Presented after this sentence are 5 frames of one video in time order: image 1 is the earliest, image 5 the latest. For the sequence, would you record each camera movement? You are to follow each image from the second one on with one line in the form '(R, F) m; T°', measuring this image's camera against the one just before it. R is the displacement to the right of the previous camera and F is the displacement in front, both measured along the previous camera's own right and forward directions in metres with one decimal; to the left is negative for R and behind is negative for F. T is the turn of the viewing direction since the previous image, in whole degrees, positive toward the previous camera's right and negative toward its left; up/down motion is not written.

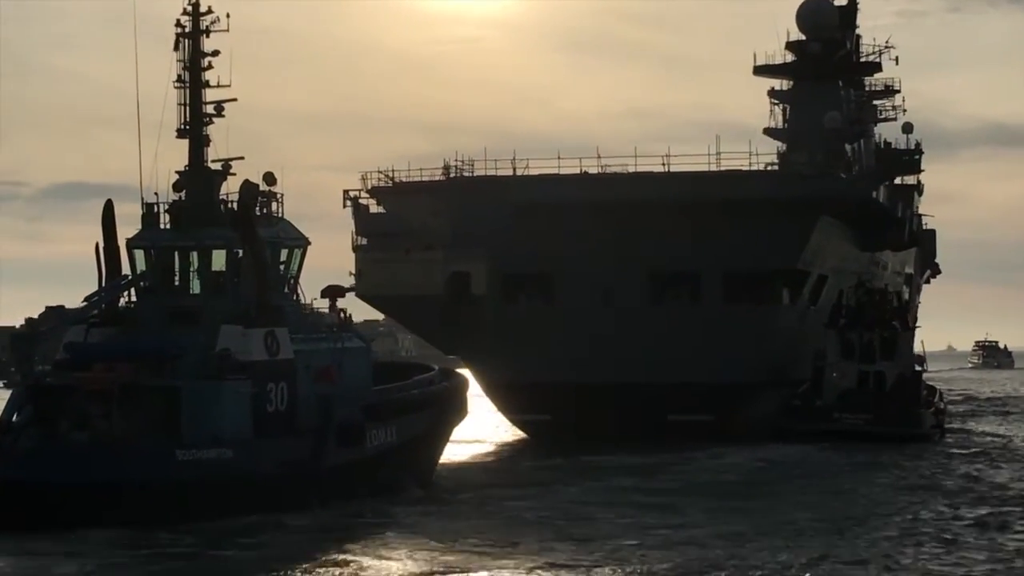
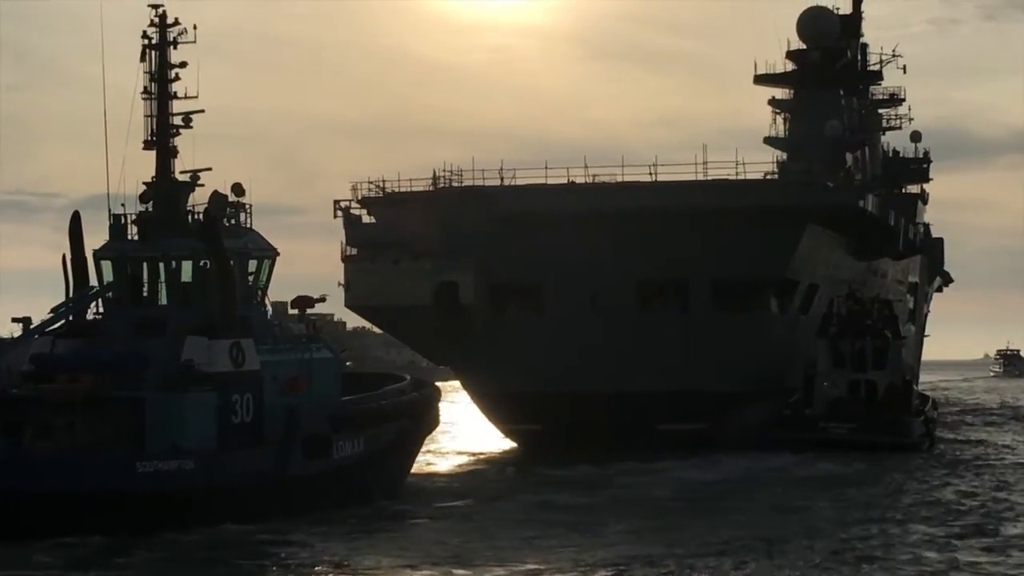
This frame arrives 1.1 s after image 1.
(+0.5, 0.0) m; -1°
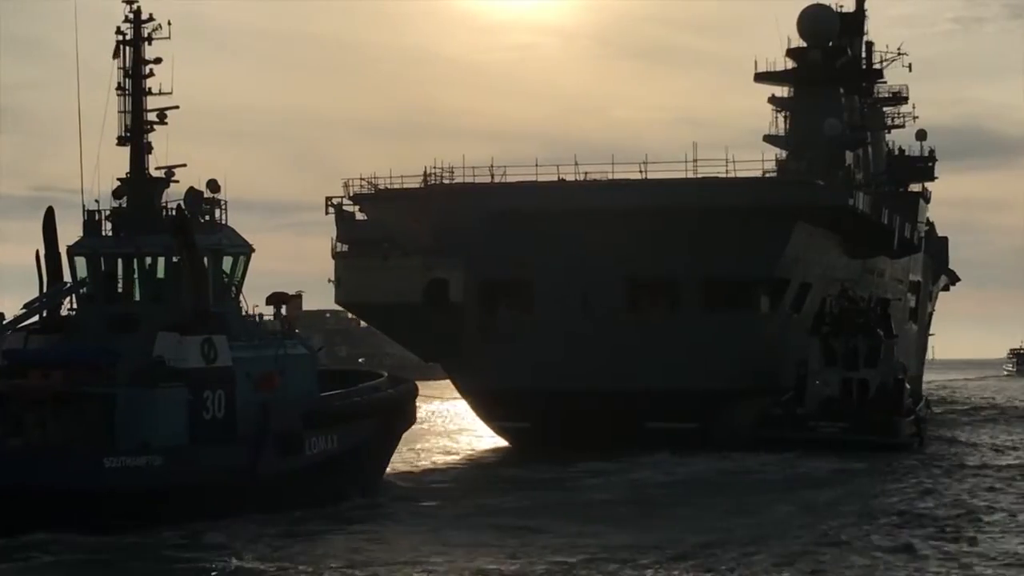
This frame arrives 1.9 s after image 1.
(+0.4, 0.0) m; 0°
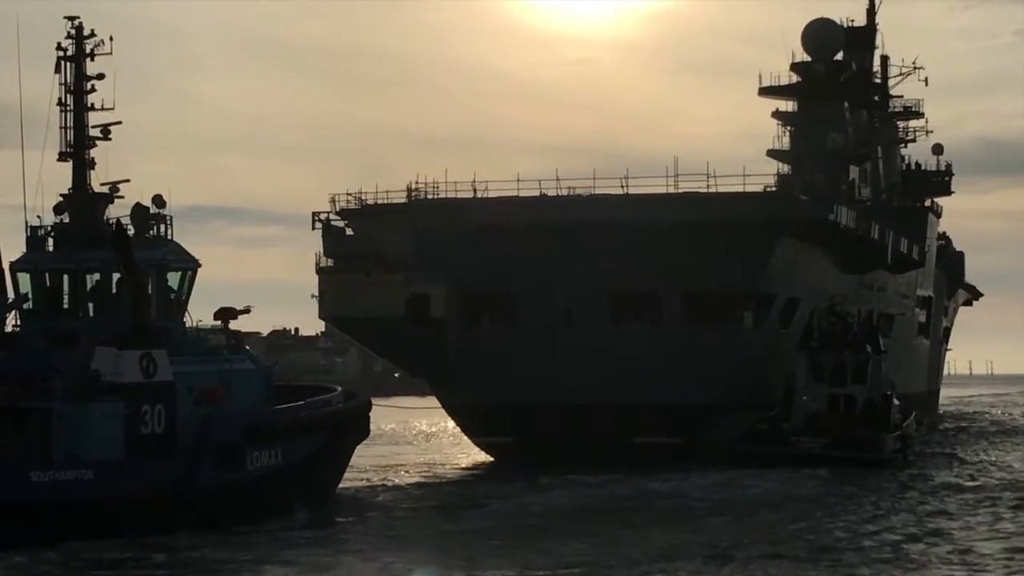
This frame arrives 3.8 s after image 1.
(+0.9, +0.1) m; -1°
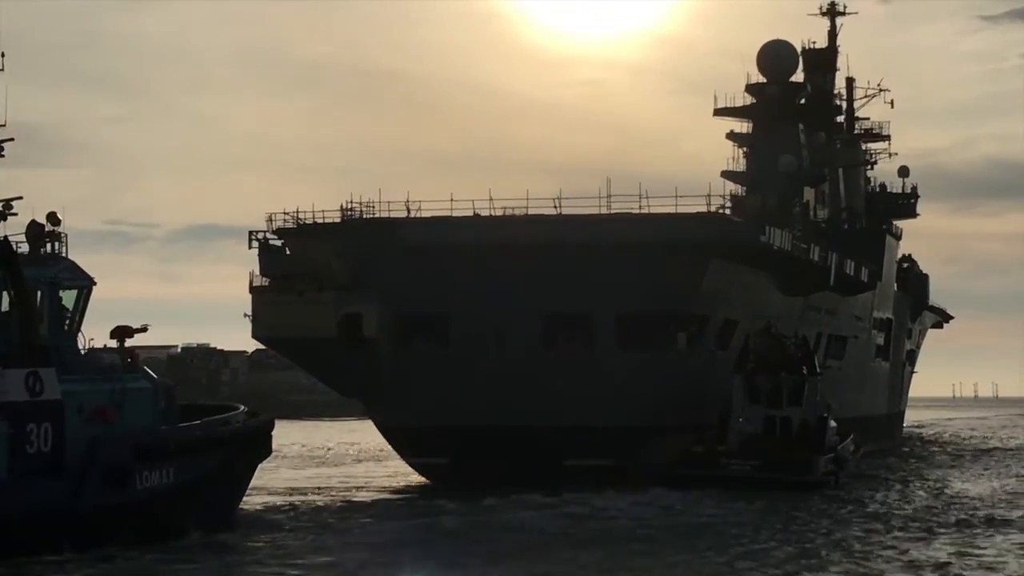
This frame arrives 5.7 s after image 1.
(+0.9, 0.0) m; +1°
